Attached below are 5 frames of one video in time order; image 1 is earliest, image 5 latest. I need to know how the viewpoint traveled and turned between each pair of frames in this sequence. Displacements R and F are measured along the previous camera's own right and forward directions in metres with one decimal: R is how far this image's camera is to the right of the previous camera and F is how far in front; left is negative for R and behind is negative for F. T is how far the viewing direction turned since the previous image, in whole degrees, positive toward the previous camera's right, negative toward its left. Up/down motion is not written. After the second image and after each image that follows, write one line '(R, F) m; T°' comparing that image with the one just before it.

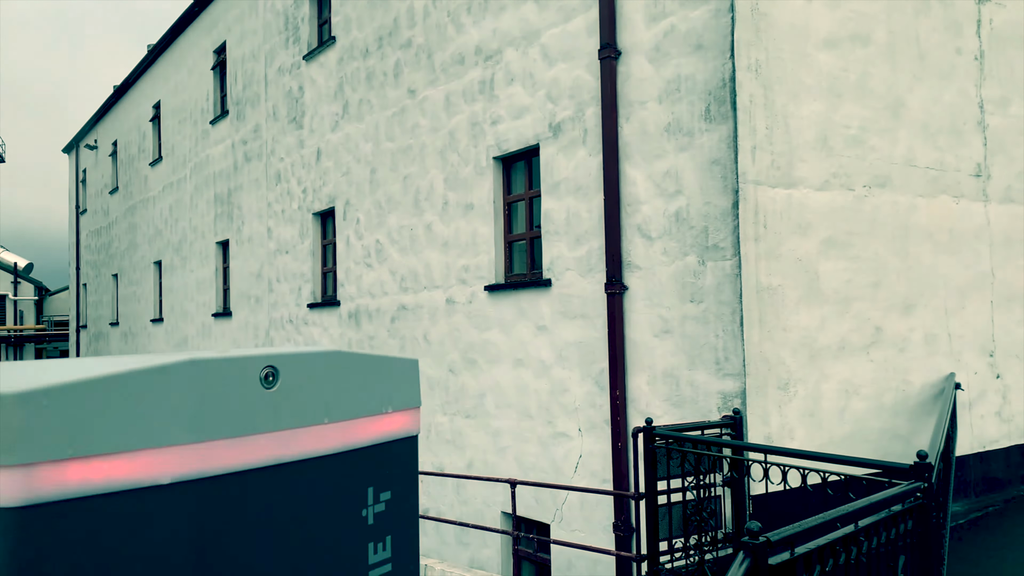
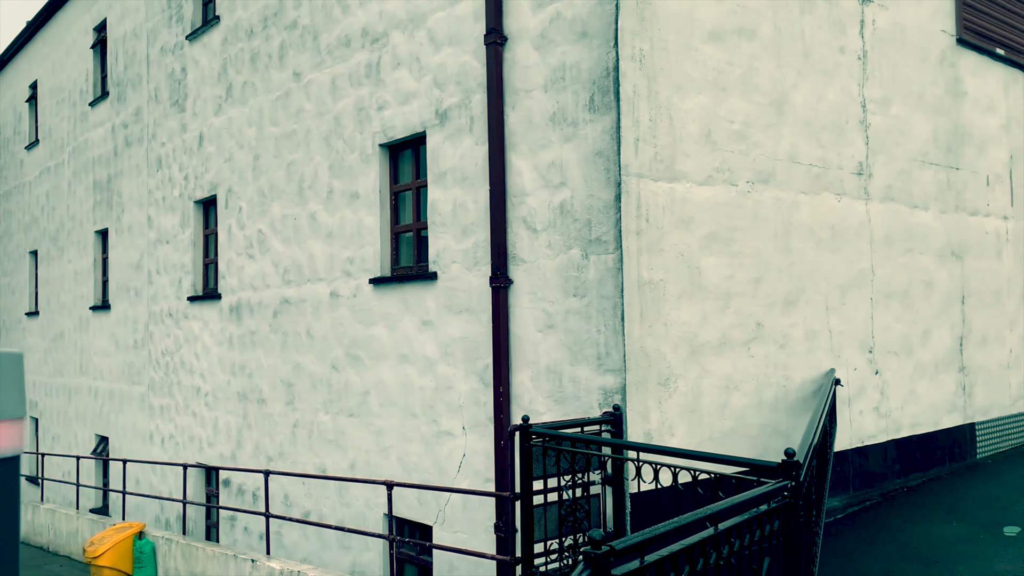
(+0.2, +0.2) m; +6°
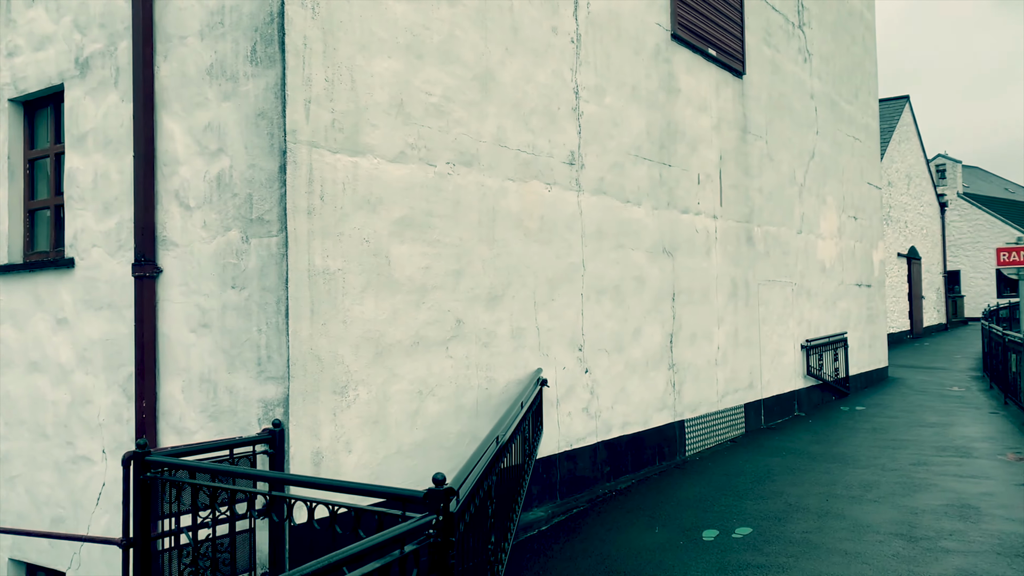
(+0.6, +0.7) m; +15°
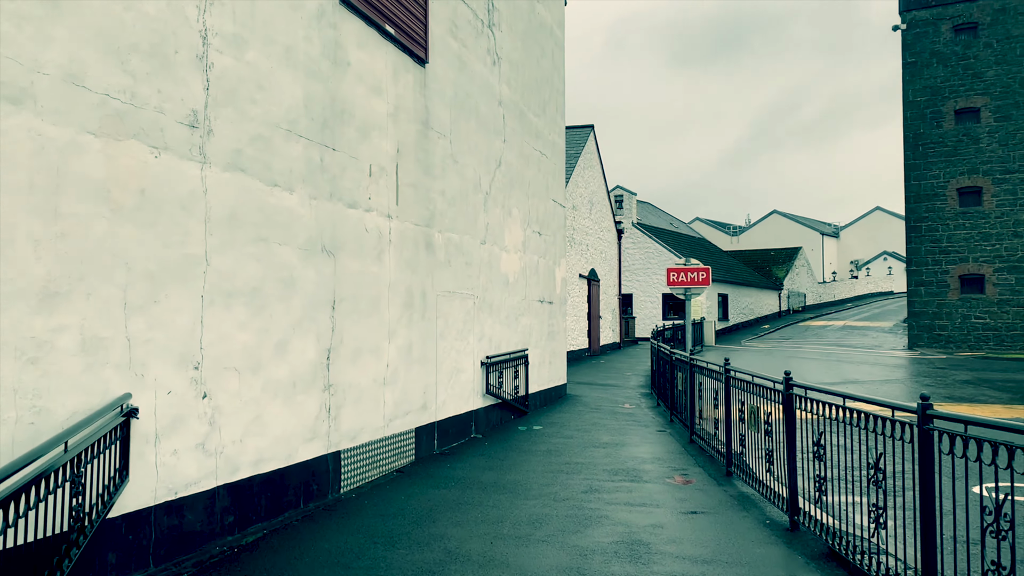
(+0.6, +1.2) m; +19°
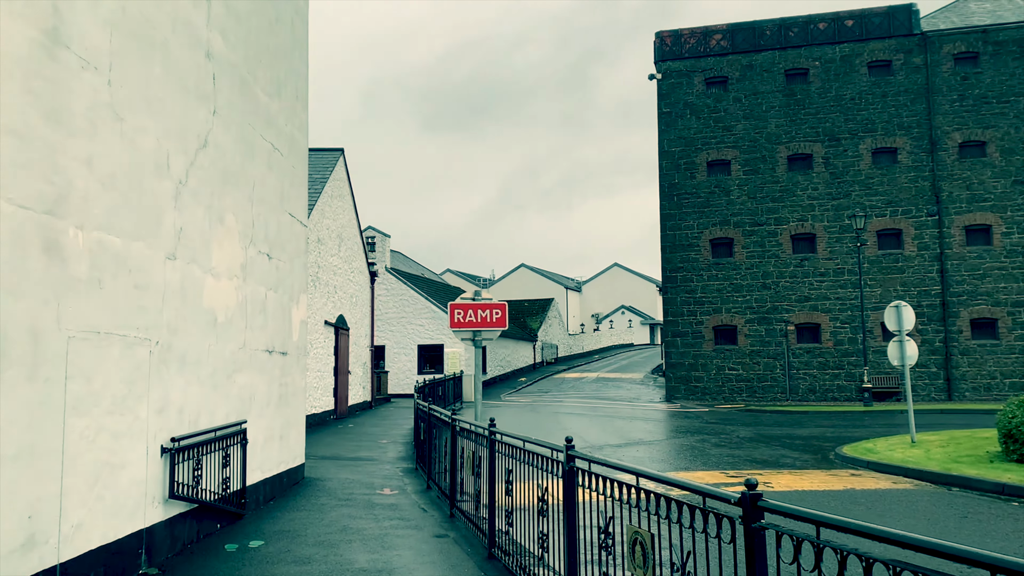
(+0.2, +3.2) m; +16°
